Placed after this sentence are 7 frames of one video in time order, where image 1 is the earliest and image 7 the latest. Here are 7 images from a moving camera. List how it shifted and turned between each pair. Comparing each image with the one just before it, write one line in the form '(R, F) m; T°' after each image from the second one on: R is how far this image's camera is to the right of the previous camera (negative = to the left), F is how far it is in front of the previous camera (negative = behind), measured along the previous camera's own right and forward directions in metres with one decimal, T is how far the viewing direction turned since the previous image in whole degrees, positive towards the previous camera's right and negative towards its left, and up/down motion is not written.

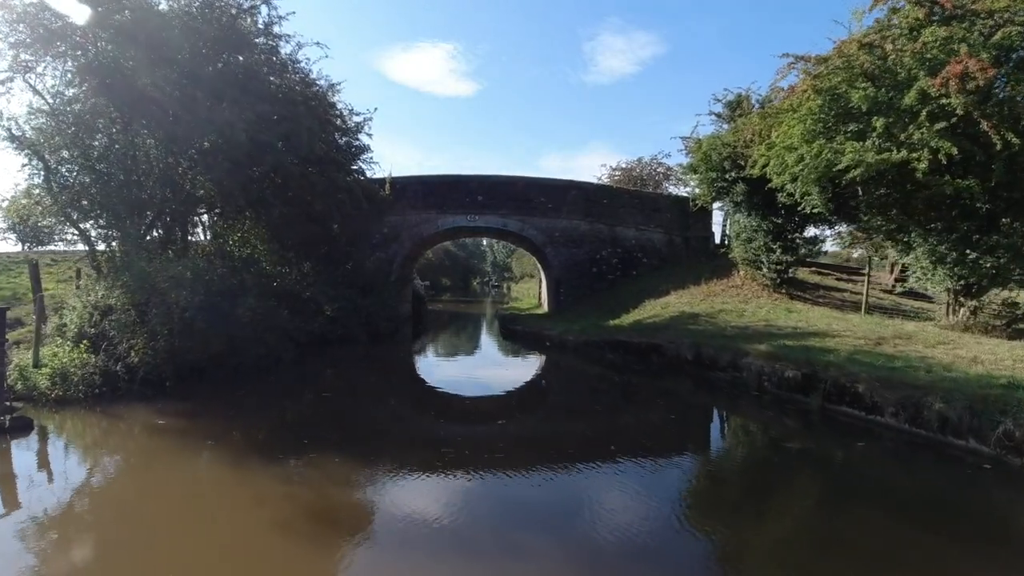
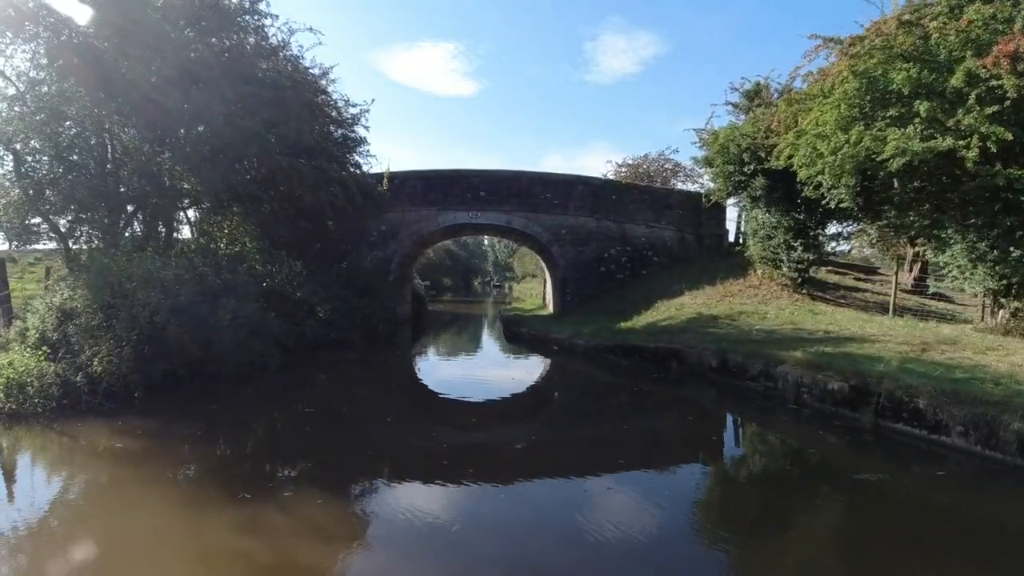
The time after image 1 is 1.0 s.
(-0.1, +0.9) m; 0°
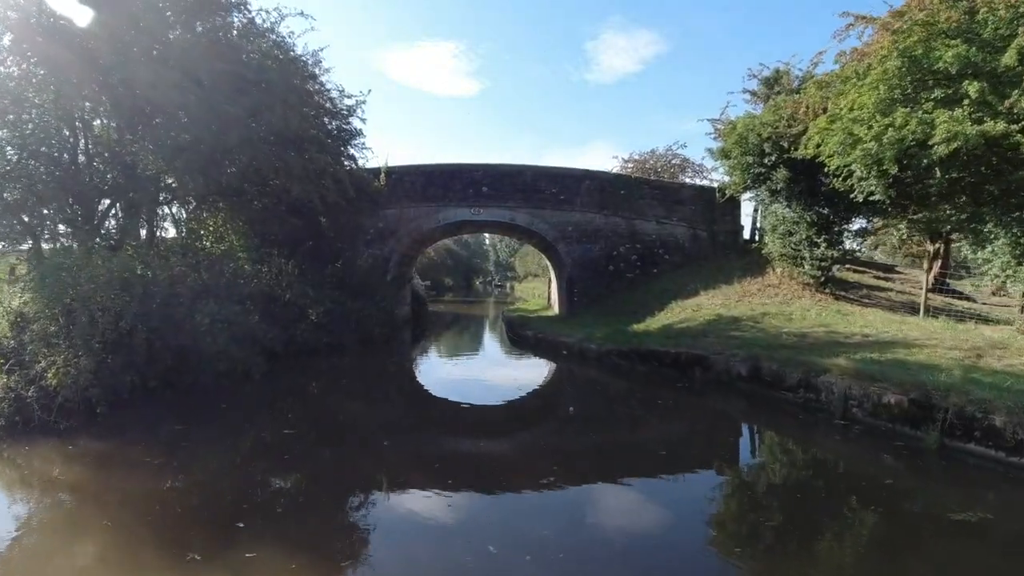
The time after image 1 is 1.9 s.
(-0.1, +0.8) m; 0°
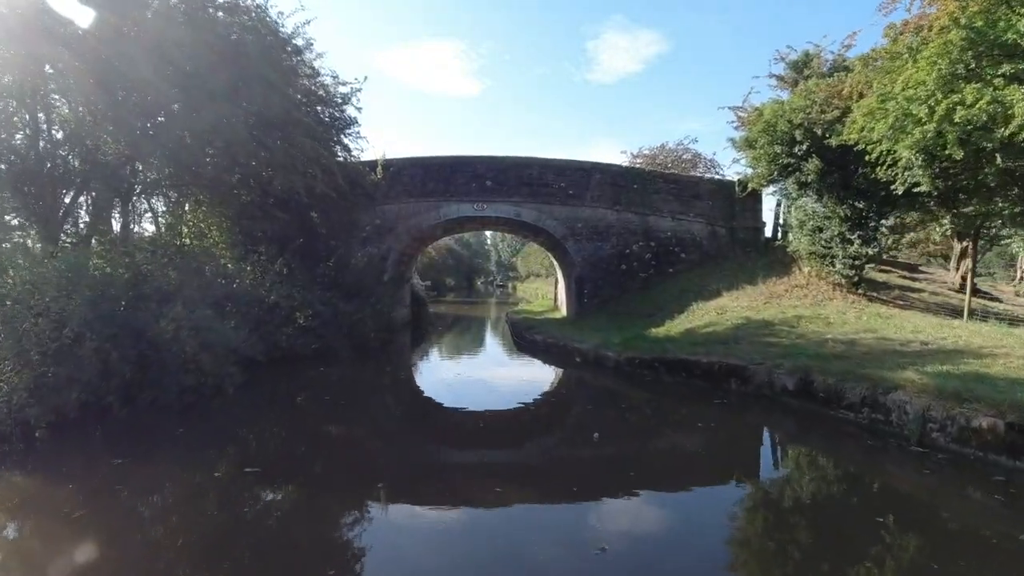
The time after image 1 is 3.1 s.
(-0.1, +1.0) m; 0°
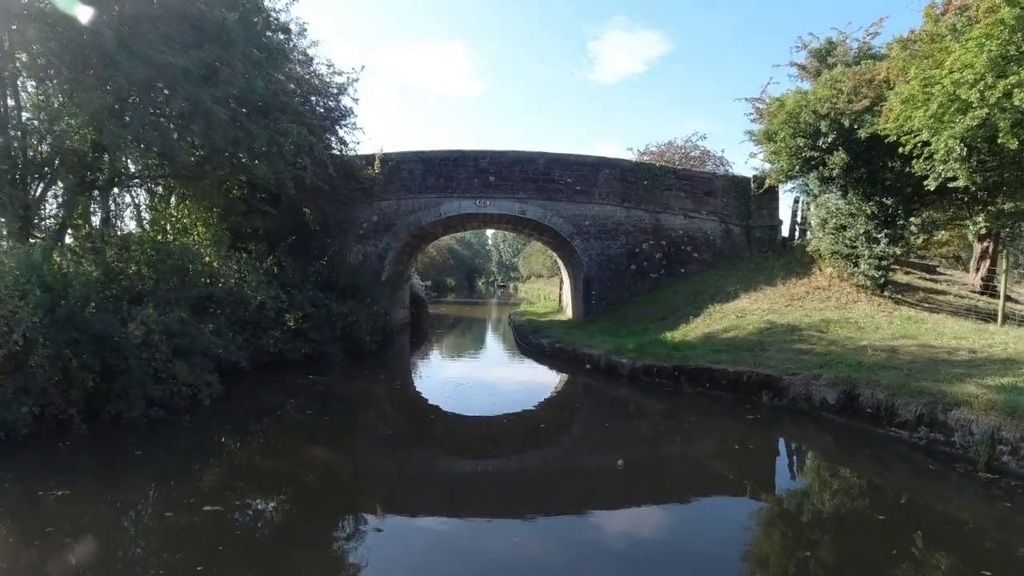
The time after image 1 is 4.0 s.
(-0.1, +0.7) m; 0°
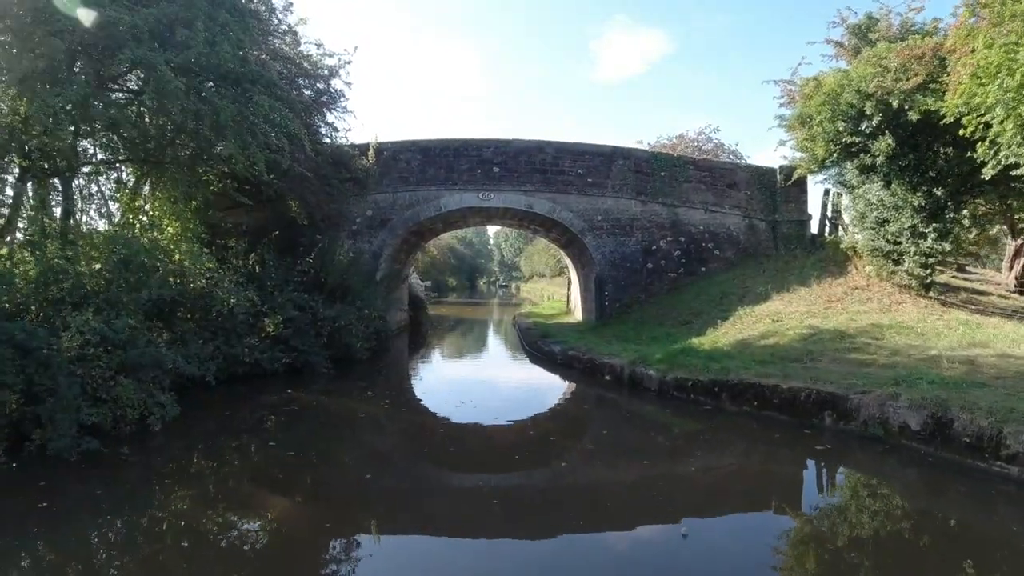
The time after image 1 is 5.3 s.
(-0.1, +1.1) m; 0°
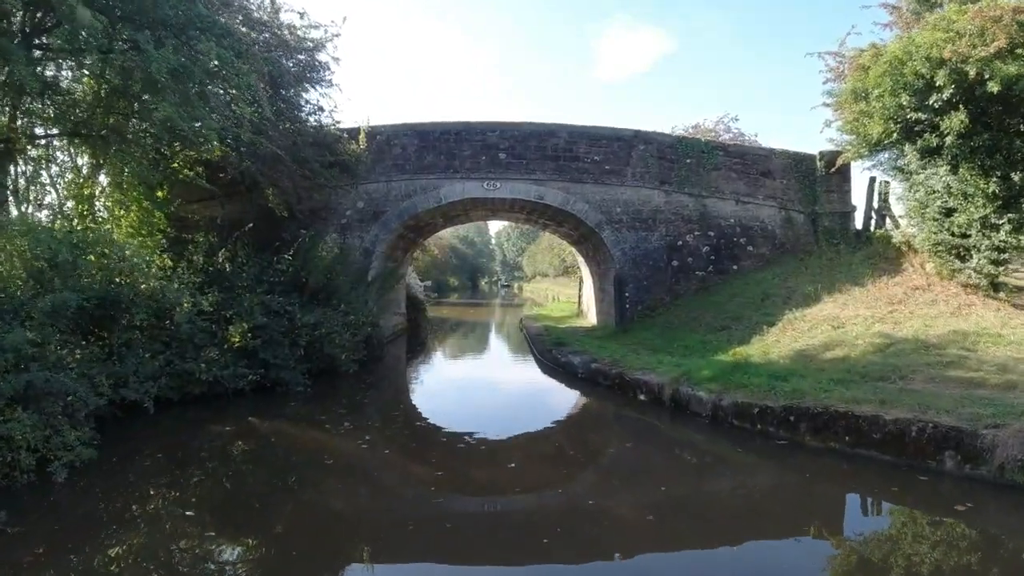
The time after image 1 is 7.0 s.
(-0.1, +1.4) m; 0°
